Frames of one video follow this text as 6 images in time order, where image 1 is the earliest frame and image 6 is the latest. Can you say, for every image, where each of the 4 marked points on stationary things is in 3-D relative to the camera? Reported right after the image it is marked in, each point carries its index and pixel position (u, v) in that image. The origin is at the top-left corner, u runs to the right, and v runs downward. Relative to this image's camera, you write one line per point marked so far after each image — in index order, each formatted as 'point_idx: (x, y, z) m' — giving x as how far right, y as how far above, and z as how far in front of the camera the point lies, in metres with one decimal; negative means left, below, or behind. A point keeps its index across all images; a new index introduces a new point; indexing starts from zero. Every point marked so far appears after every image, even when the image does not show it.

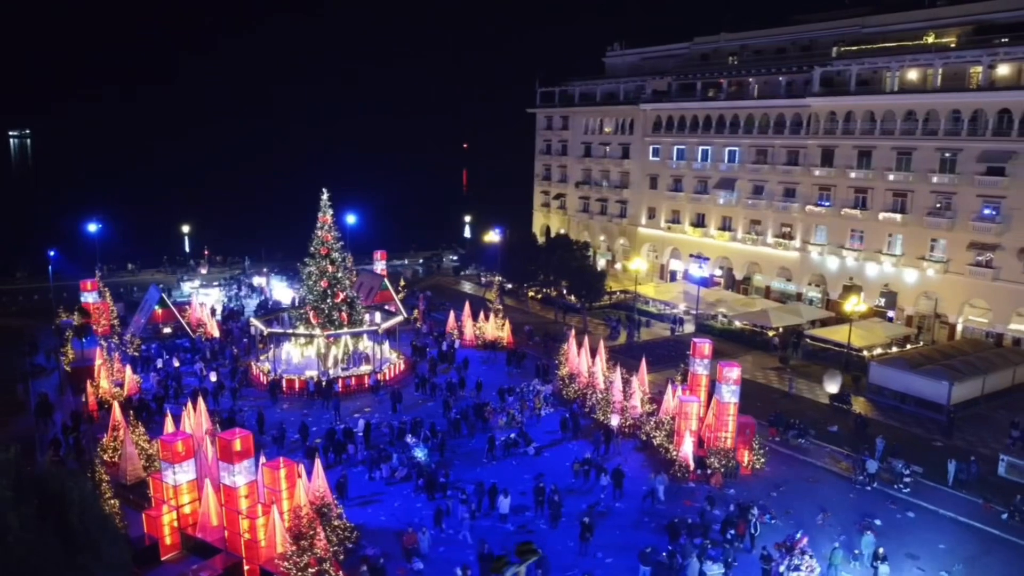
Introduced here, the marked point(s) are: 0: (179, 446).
0: (-8.1, -3.8, +18.9) m
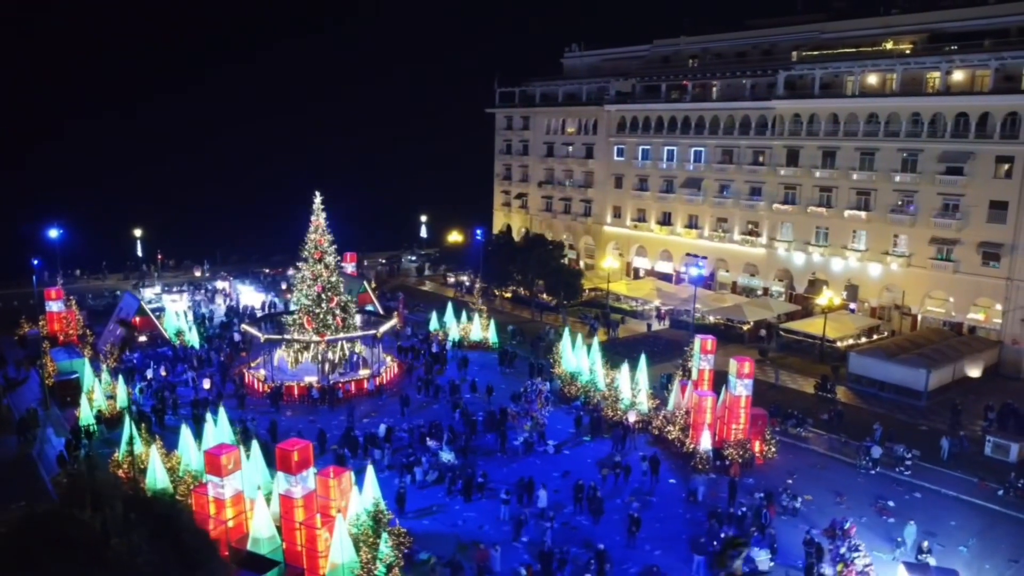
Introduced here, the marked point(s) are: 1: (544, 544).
0: (-6.8, -4.0, +18.5) m
1: (+0.8, -6.4, +19.5) m
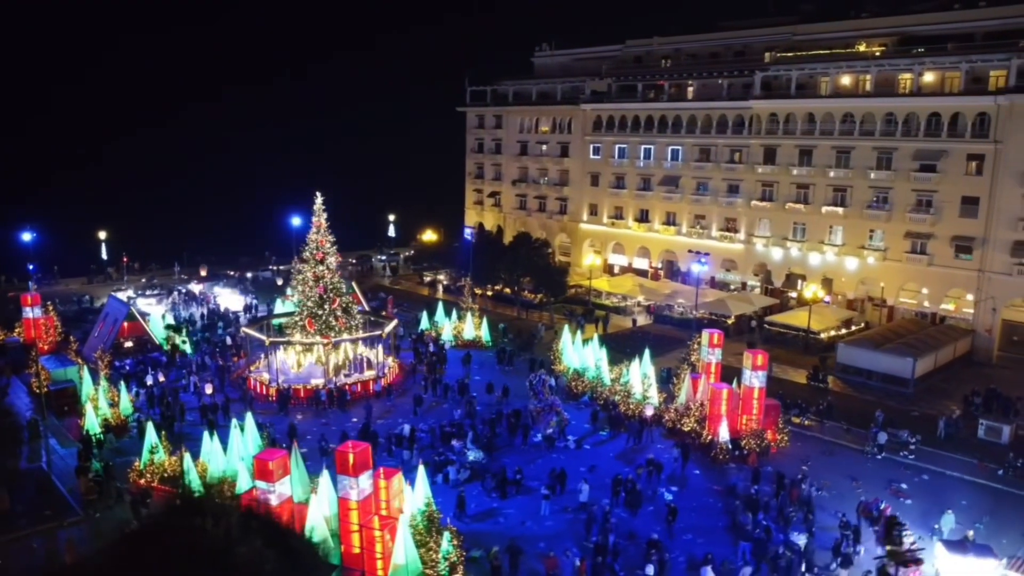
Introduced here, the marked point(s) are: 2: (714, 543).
0: (-5.5, -4.1, +18.3) m
1: (+2.0, -6.3, +19.8) m
2: (+5.1, -6.4, +19.8) m
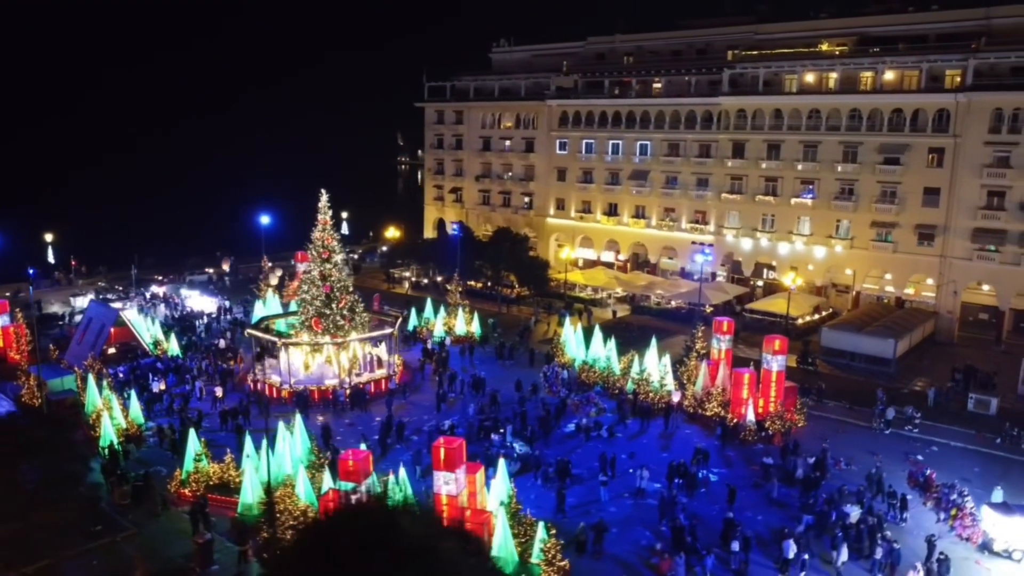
0: (-3.5, -4.0, +18.1) m
1: (+3.8, -6.1, +20.5) m
2: (+7.0, -6.1, +20.7) m
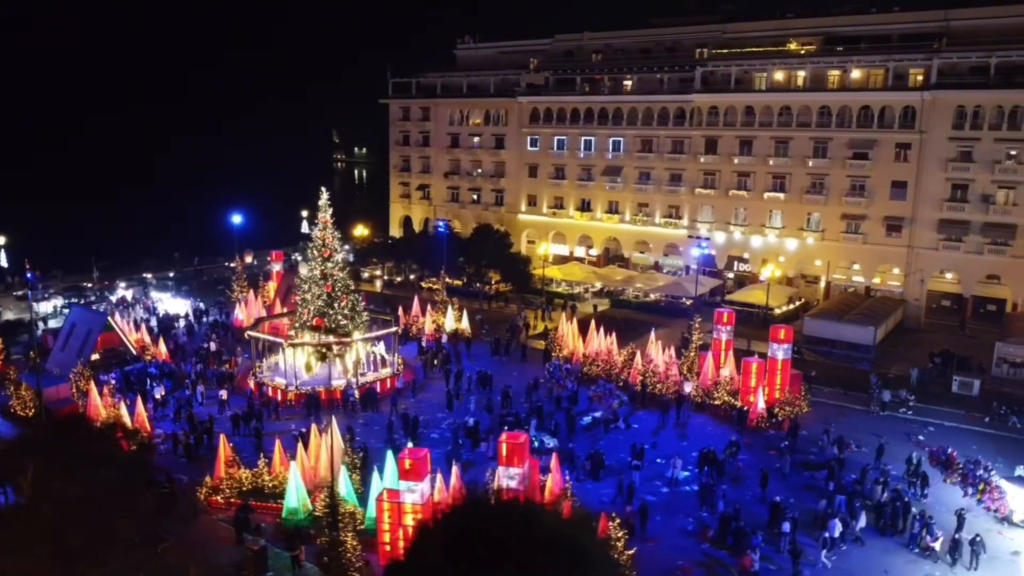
0: (-2.1, -4.0, +18.0) m
1: (+5.0, -5.9, +21.0) m
2: (+8.1, -5.8, +21.5) m
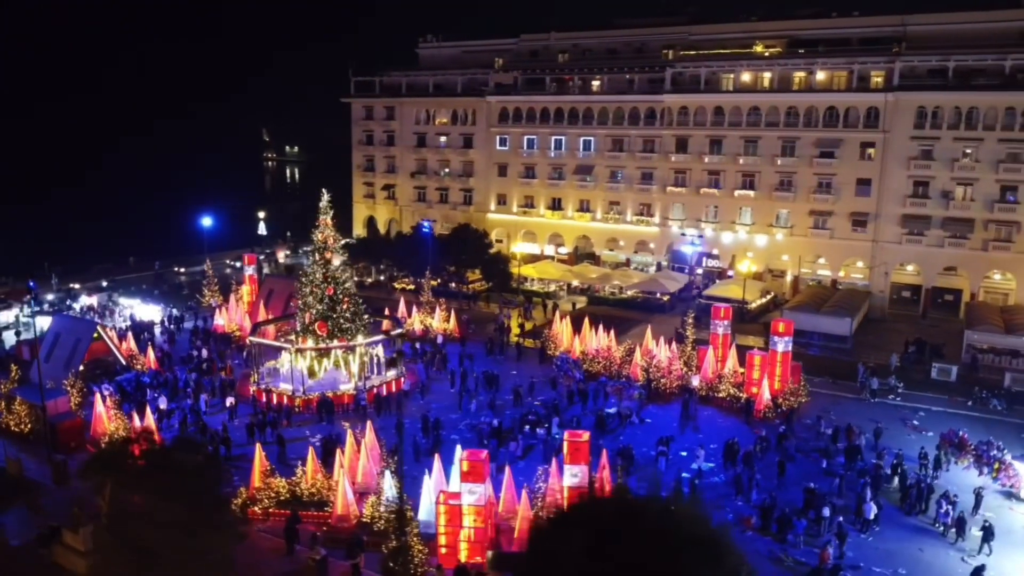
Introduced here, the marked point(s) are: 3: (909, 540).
0: (-0.7, -4.0, +18.1) m
1: (+6.2, -5.8, +21.7) m
2: (+9.2, -5.7, +22.5) m
3: (+10.1, -6.4, +19.9) m
